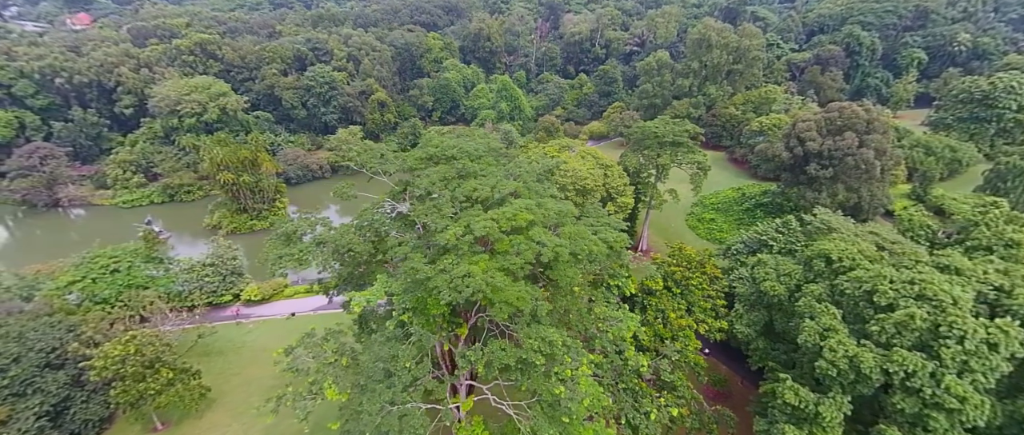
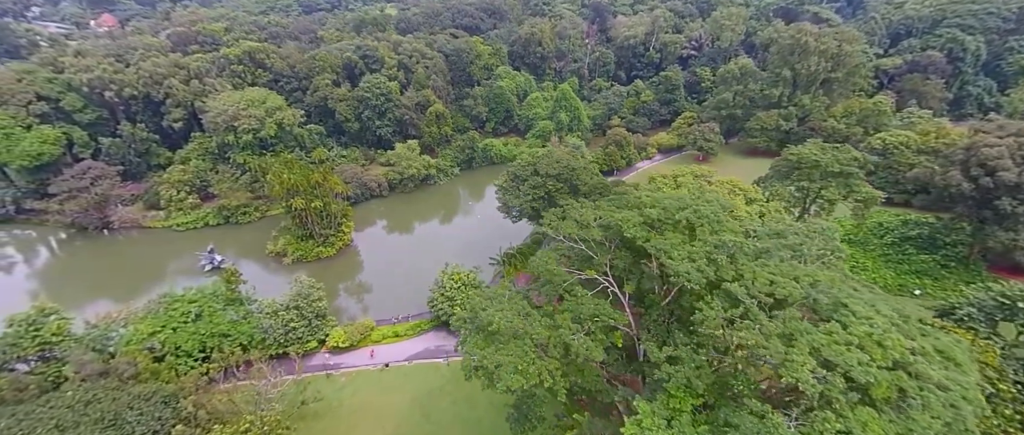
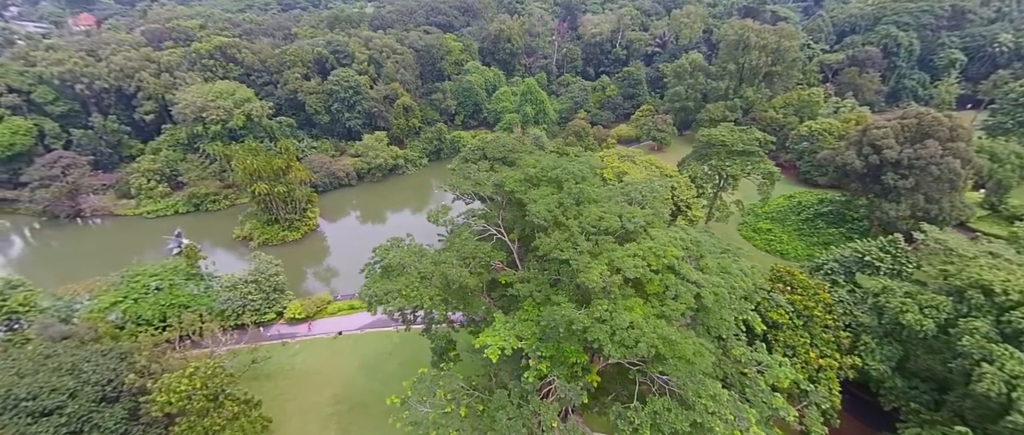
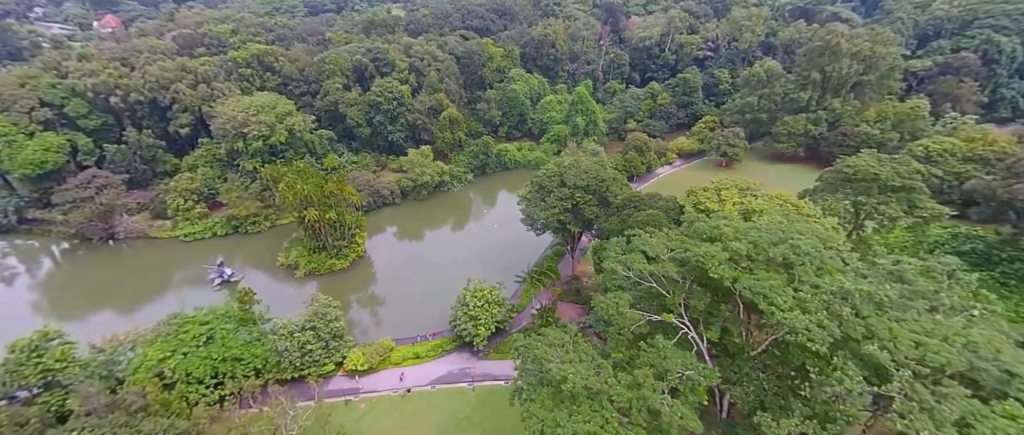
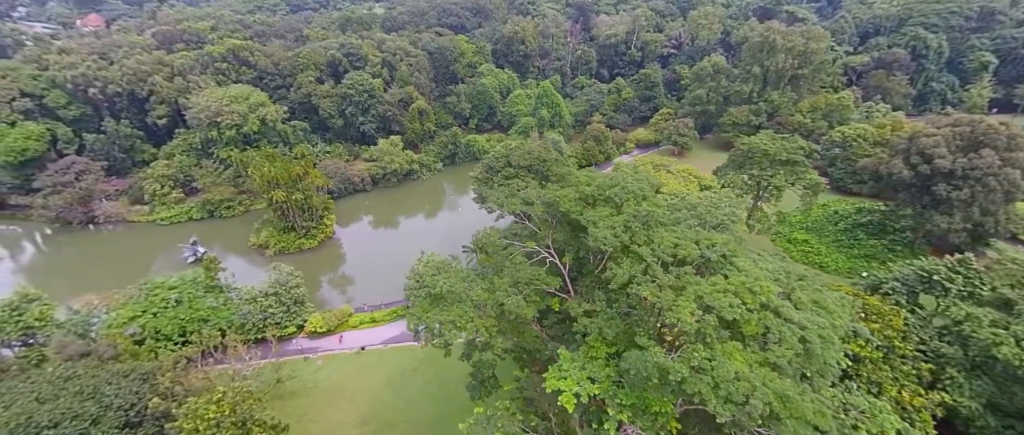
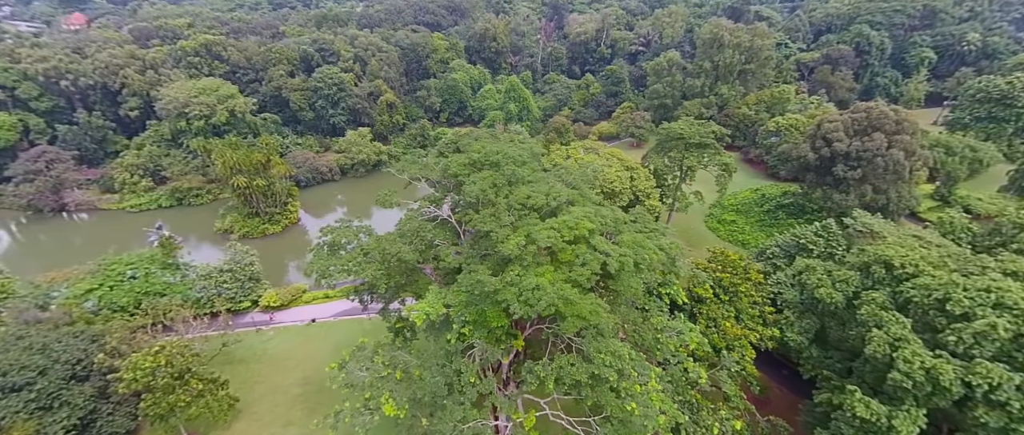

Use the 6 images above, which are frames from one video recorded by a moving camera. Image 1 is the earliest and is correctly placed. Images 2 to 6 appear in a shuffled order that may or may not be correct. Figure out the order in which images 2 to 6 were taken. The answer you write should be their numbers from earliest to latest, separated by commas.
6, 3, 5, 2, 4
